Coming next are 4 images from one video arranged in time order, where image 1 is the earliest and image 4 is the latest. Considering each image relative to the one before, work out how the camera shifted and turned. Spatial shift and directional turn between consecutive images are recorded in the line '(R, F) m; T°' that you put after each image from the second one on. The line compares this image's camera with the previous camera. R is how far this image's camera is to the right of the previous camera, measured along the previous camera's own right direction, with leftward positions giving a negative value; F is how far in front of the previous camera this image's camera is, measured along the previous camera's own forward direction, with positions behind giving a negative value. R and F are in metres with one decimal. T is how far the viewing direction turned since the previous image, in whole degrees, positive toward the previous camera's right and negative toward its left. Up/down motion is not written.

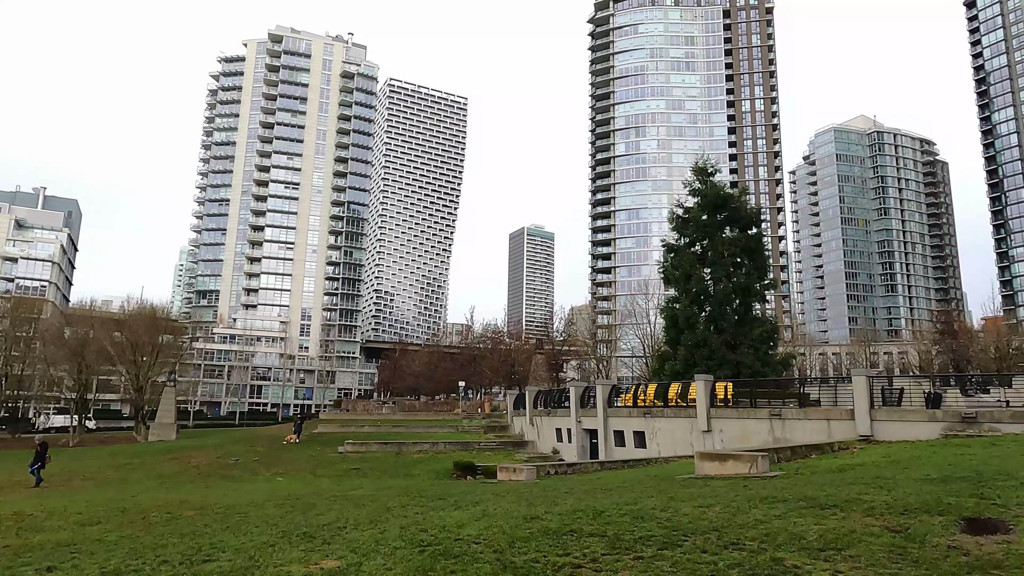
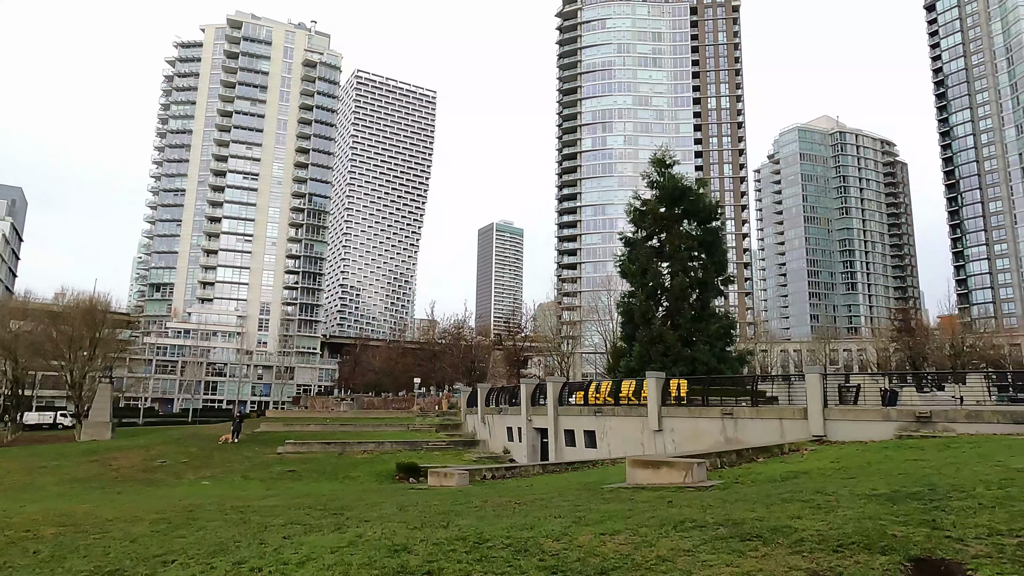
(+0.8, +1.1) m; +3°
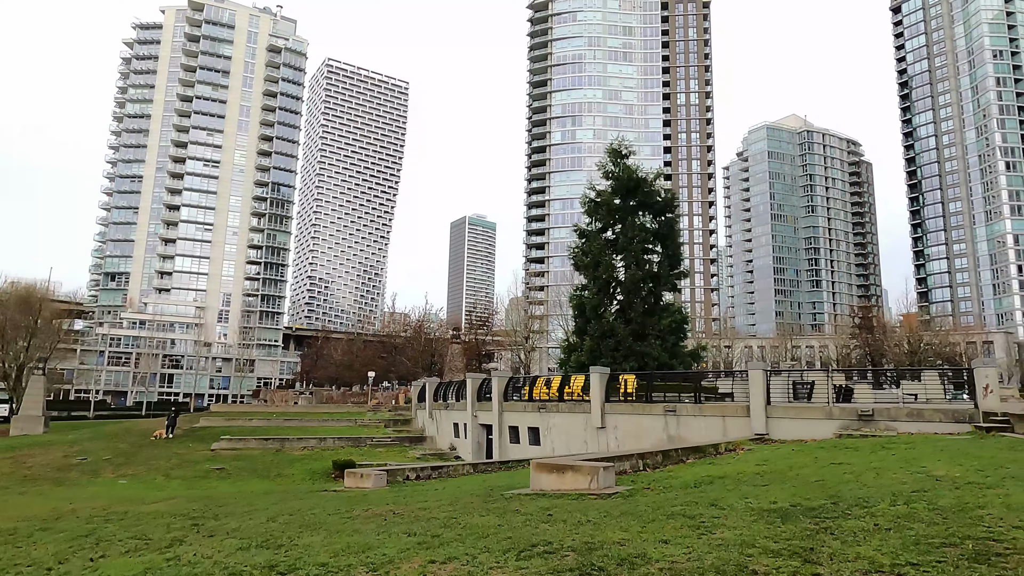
(+1.0, +0.9) m; +2°
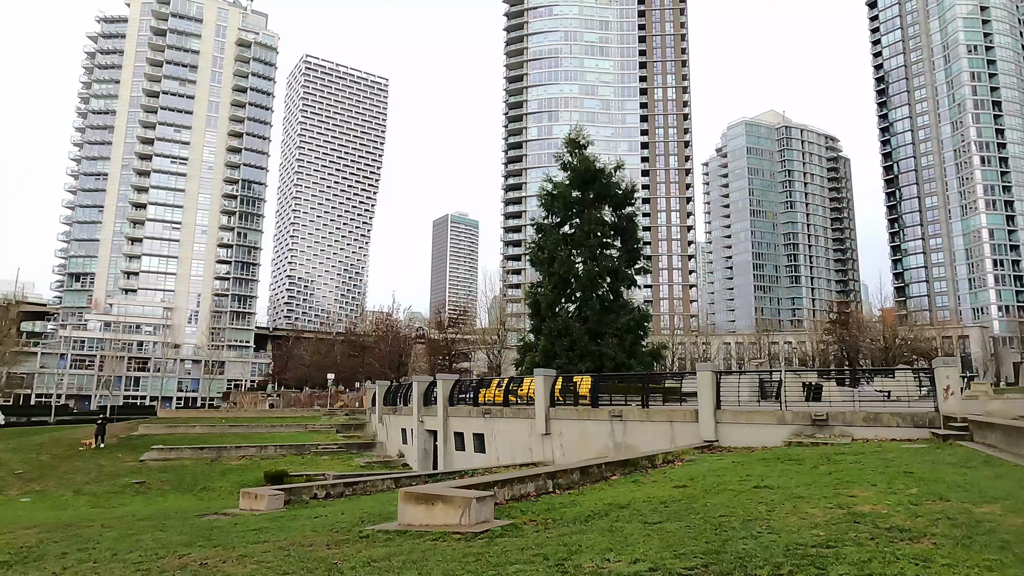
(+1.4, +1.4) m; +1°
